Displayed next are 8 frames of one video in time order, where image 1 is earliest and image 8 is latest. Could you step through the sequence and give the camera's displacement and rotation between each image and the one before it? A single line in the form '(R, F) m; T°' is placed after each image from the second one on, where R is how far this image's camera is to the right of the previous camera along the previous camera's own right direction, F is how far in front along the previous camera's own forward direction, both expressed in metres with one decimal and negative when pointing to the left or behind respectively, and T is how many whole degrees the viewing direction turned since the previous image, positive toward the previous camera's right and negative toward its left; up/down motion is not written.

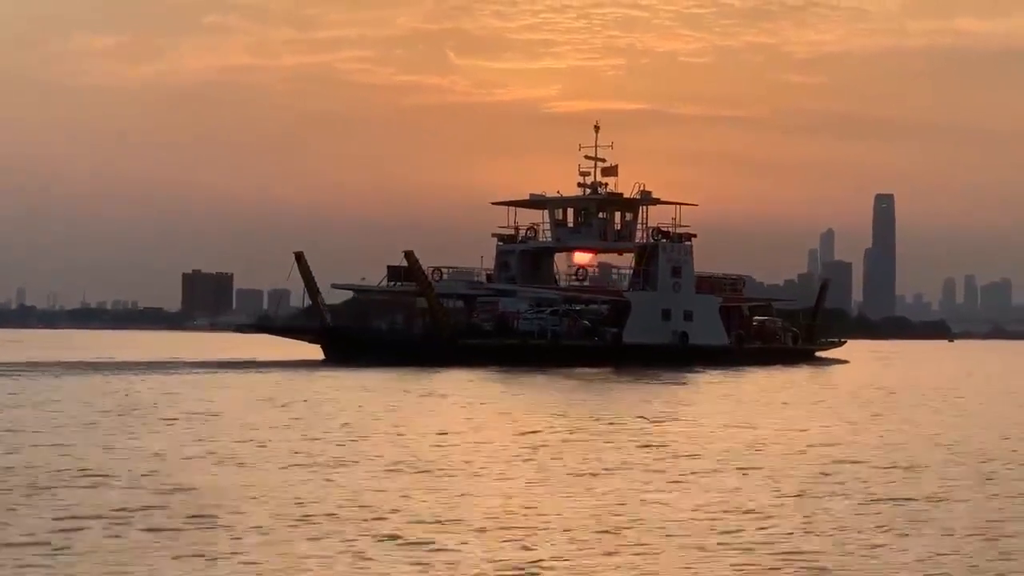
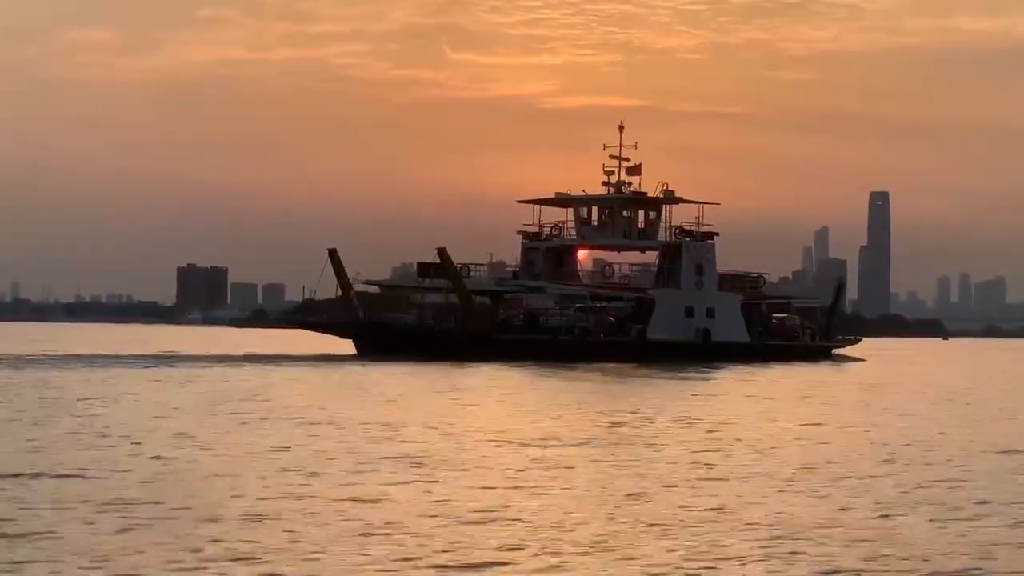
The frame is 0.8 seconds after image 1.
(-0.8, -0.6) m; 0°
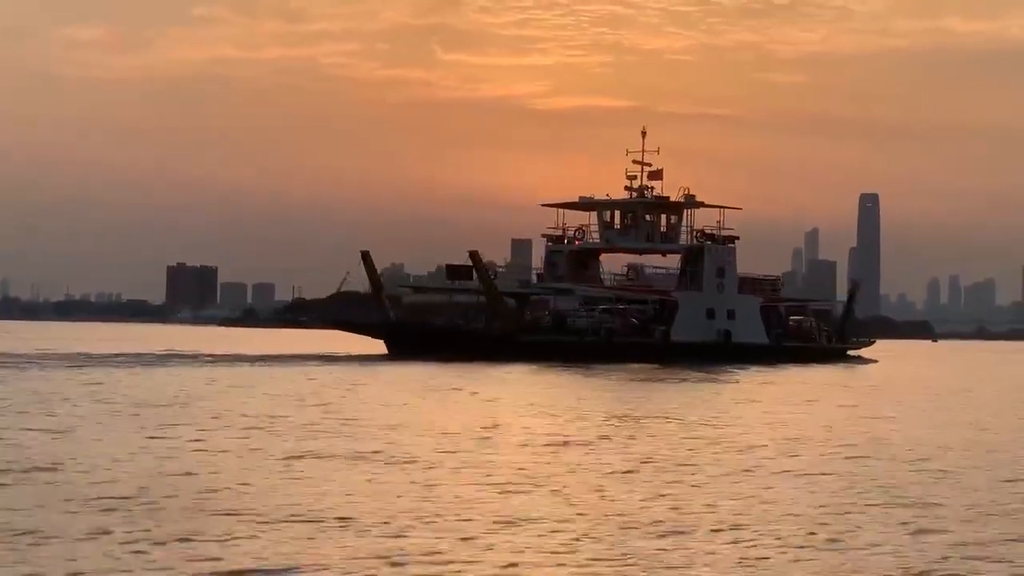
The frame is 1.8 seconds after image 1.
(-0.9, -0.7) m; 0°
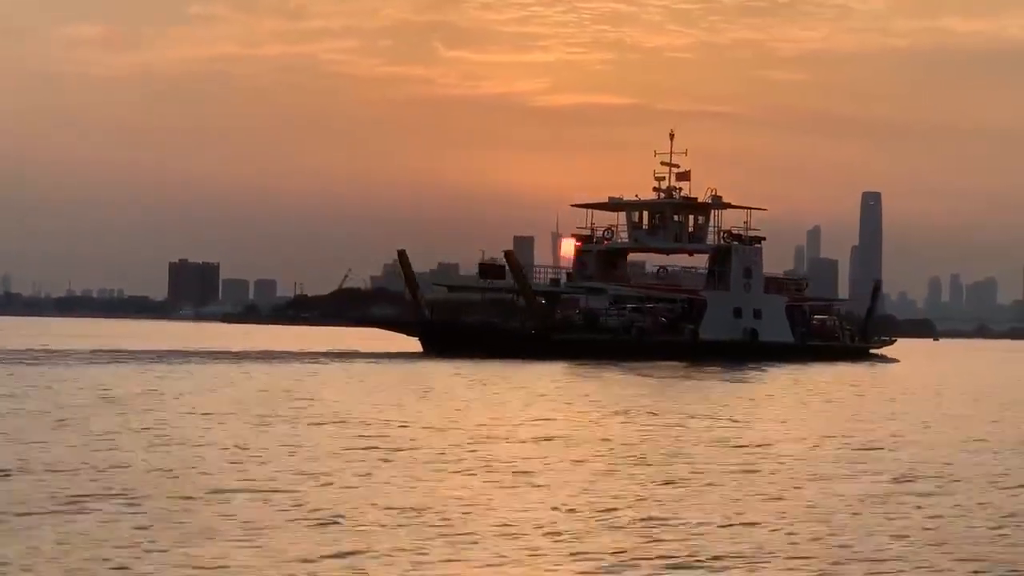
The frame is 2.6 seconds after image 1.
(-0.8, -0.7) m; 0°
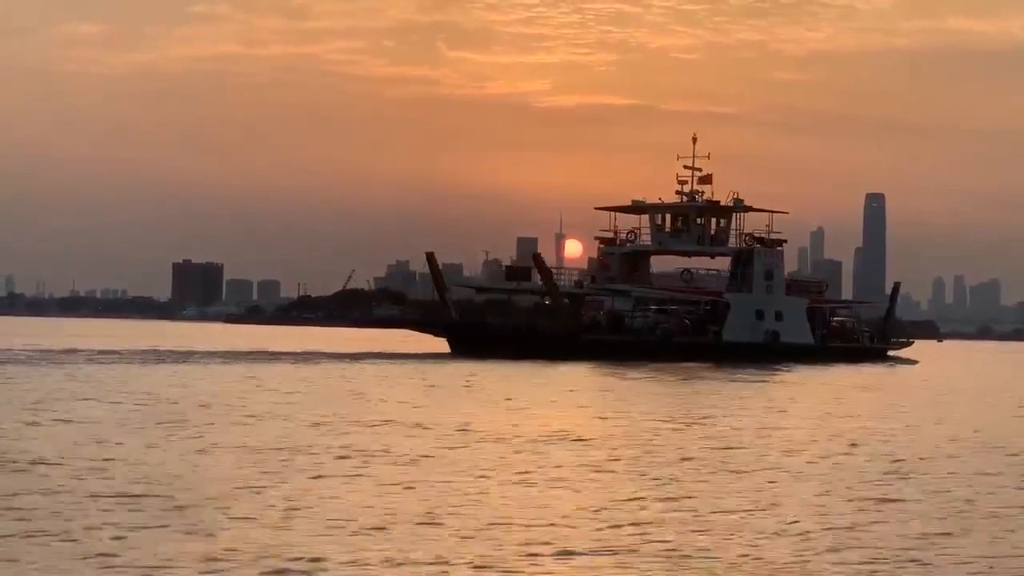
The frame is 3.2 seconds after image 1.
(-0.6, -0.5) m; 0°
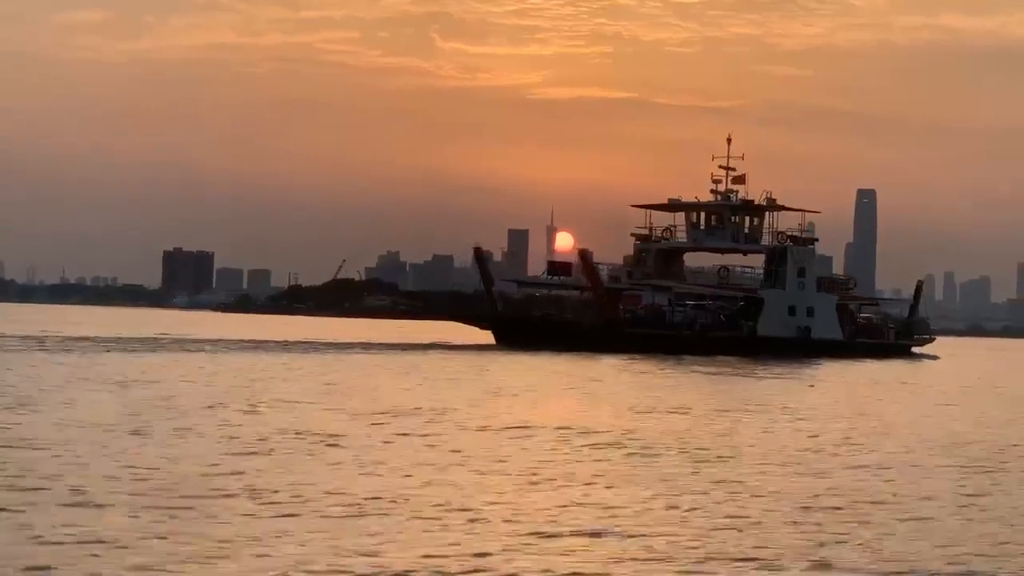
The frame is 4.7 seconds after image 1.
(-1.4, -1.1) m; 0°
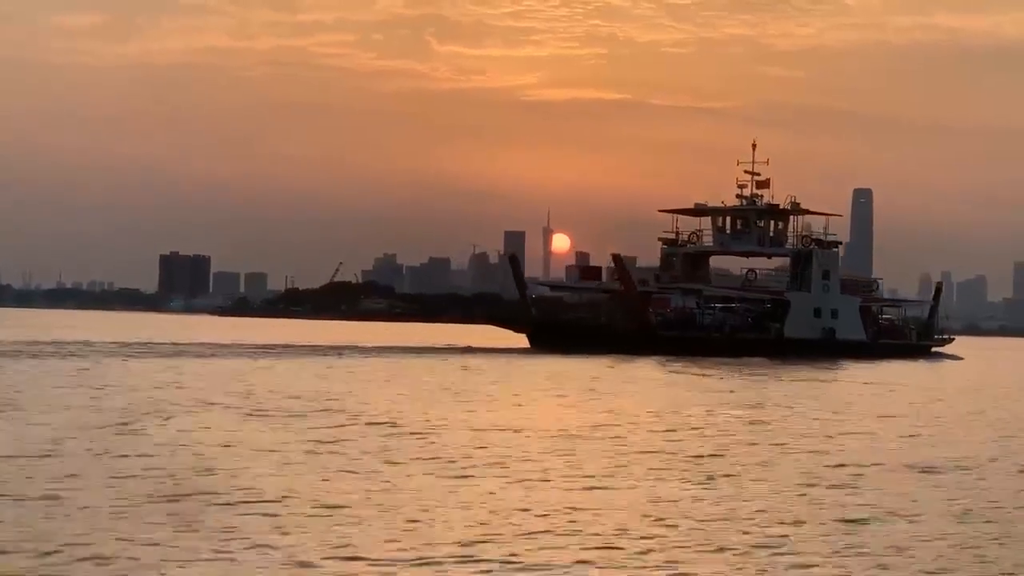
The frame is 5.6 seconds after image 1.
(-1.0, -0.8) m; 0°
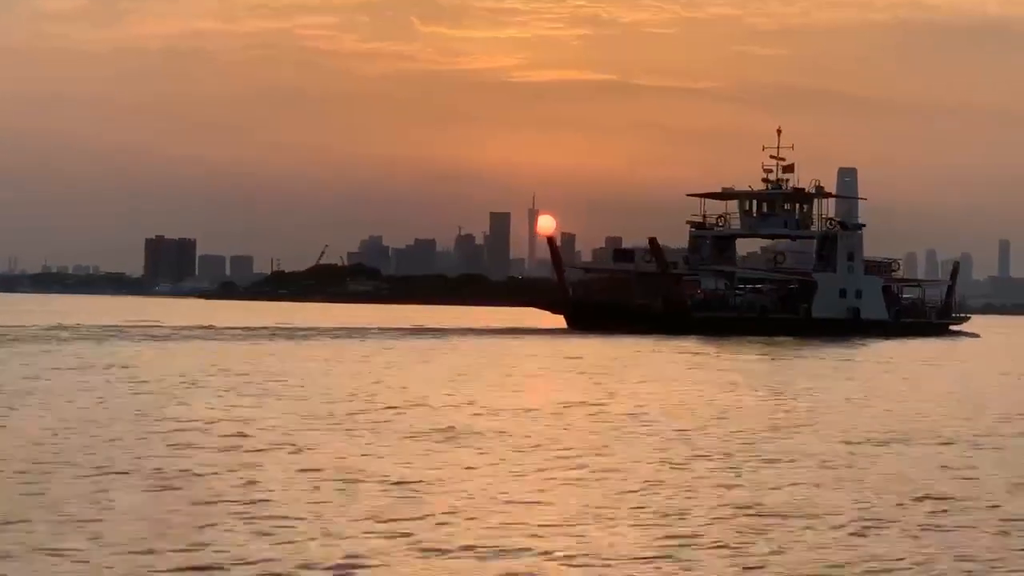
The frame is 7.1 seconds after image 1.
(-1.4, -1.1) m; +1°
